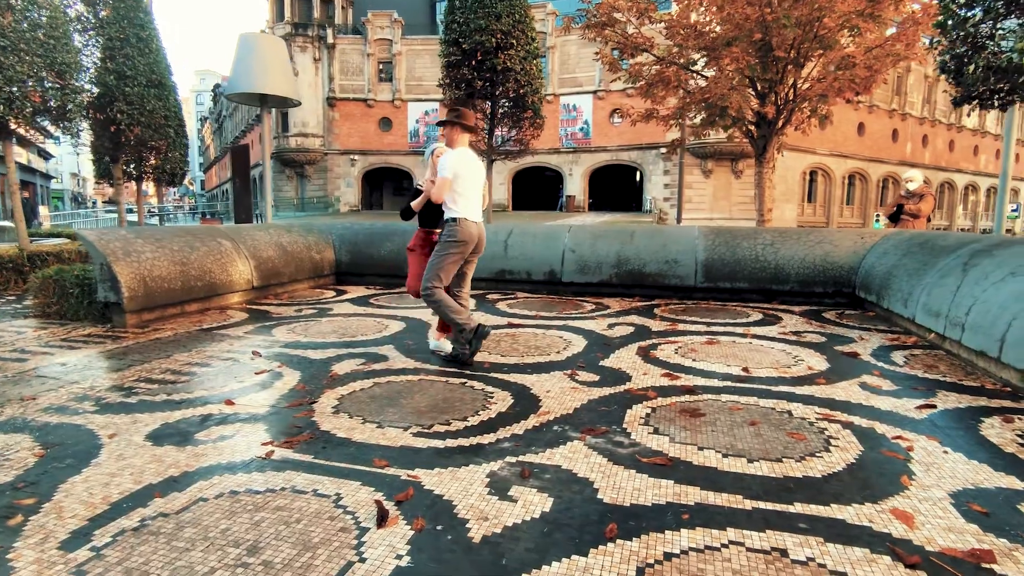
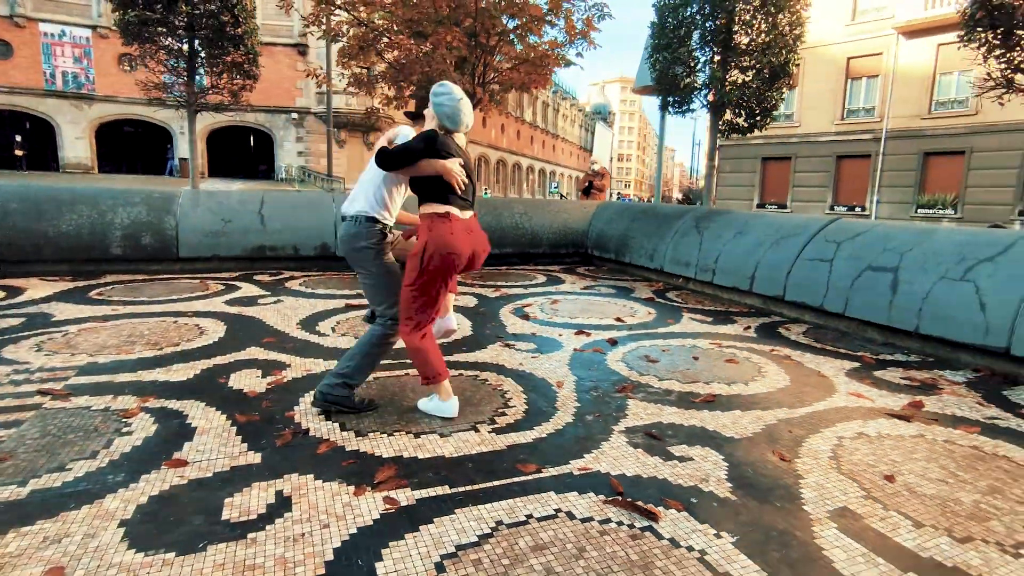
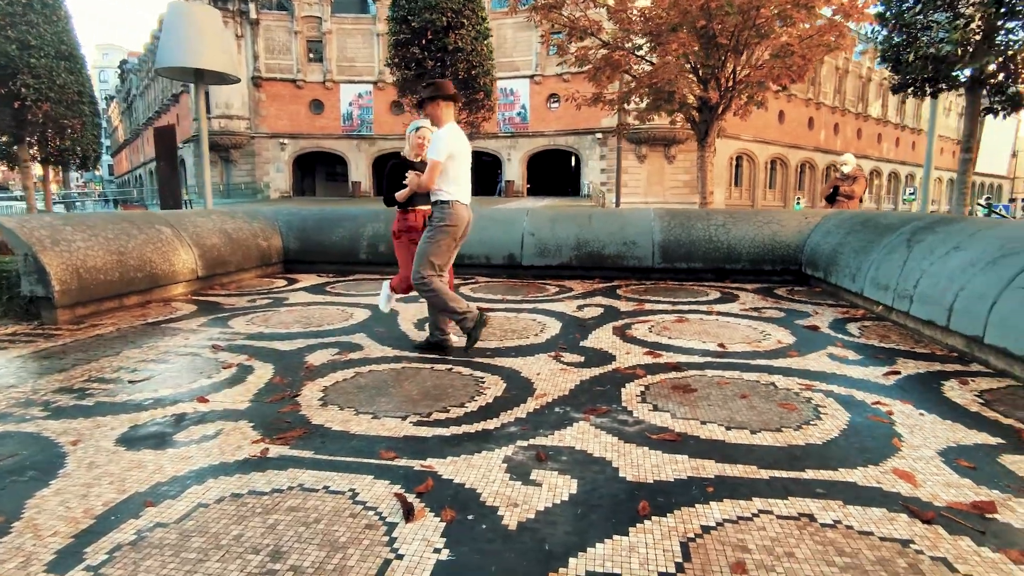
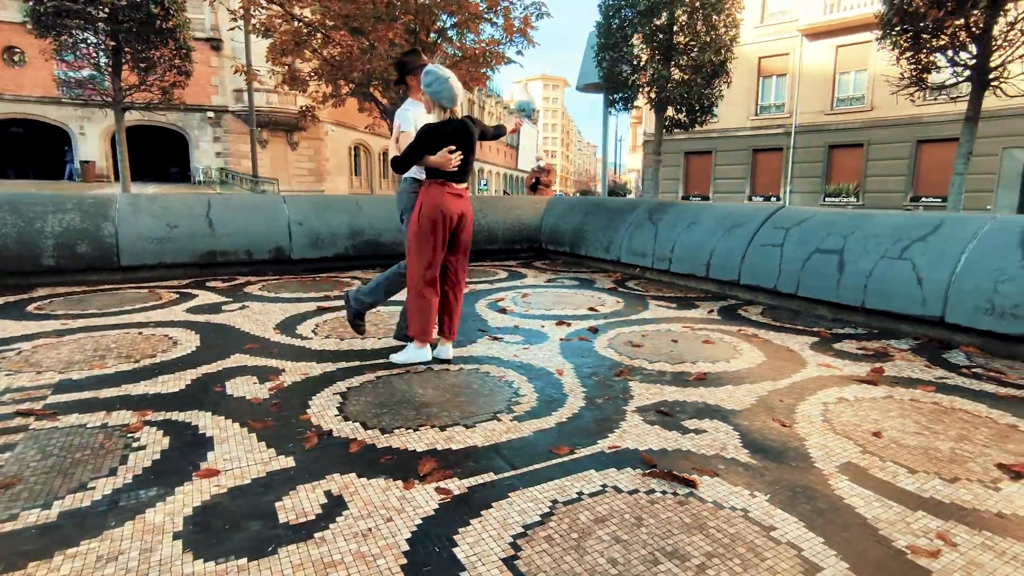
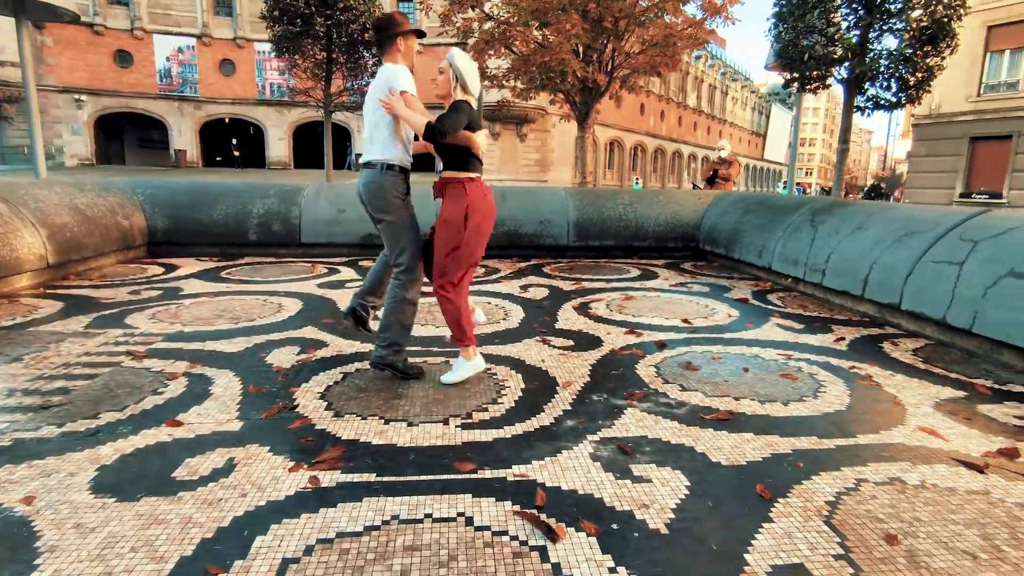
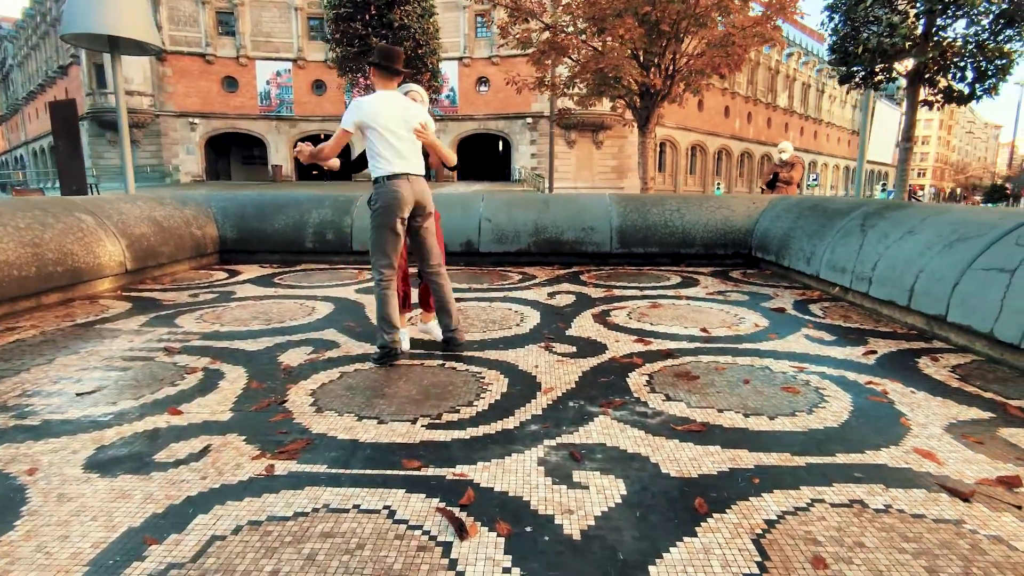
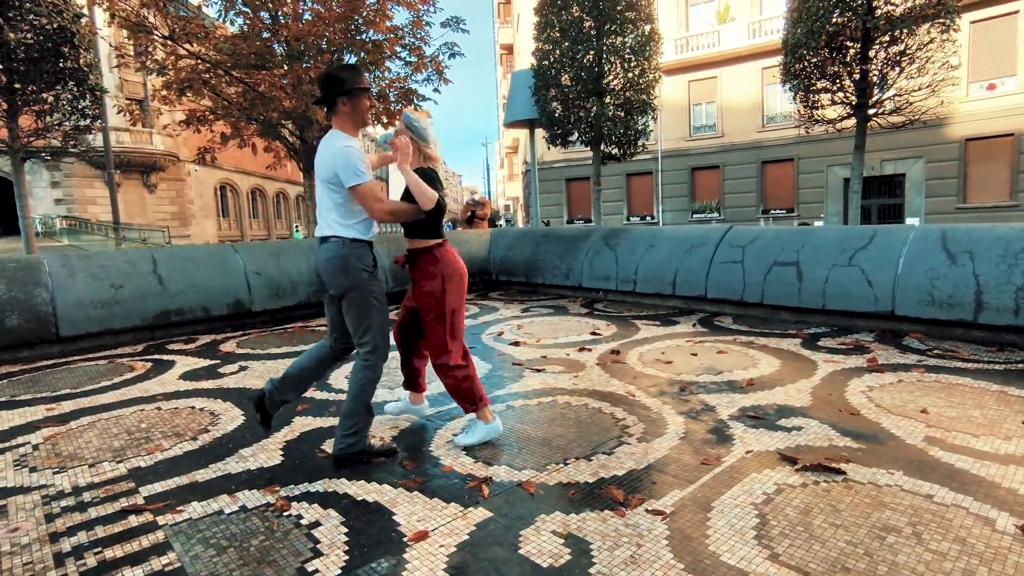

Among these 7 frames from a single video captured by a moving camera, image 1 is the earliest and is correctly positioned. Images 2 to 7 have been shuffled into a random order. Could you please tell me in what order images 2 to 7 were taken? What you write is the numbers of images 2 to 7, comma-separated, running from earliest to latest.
3, 6, 5, 2, 4, 7
